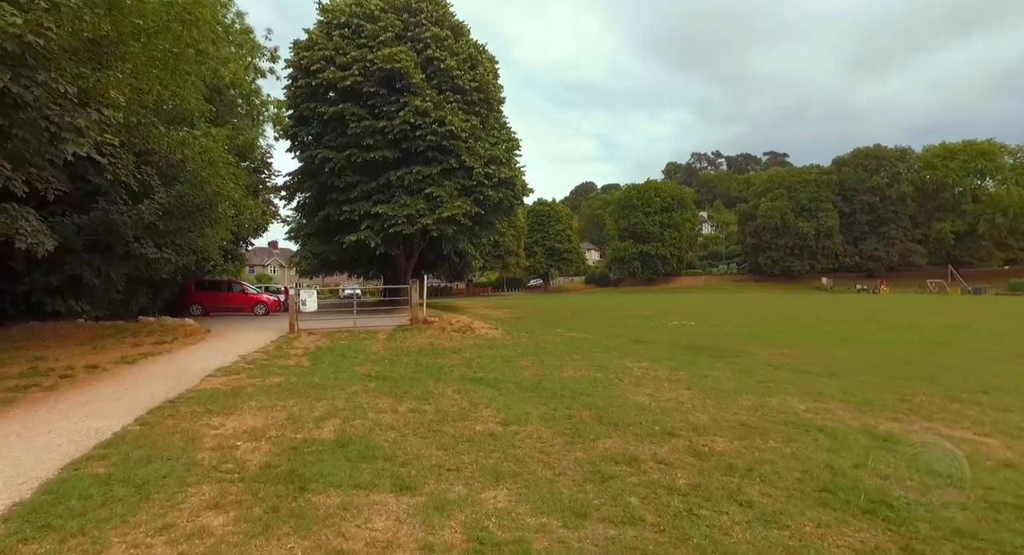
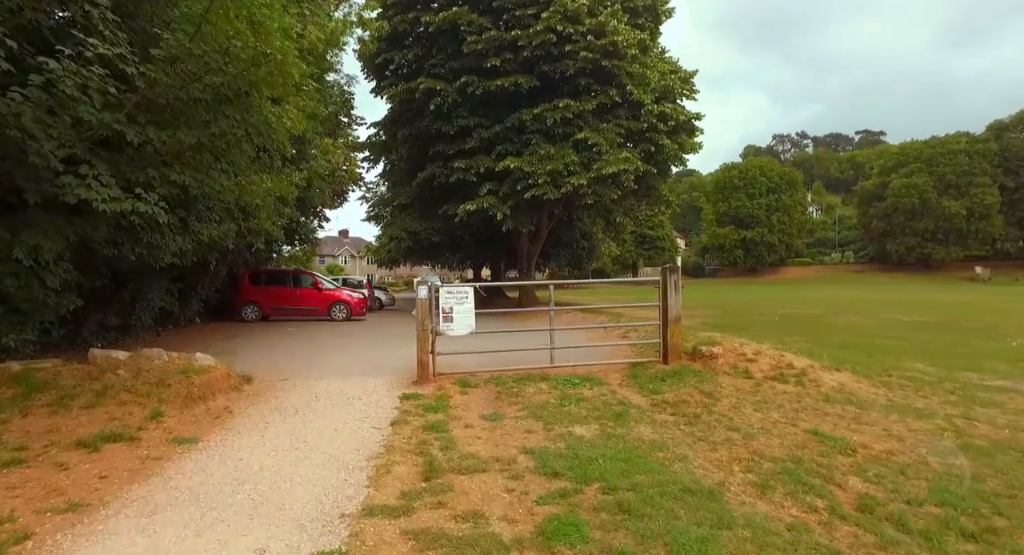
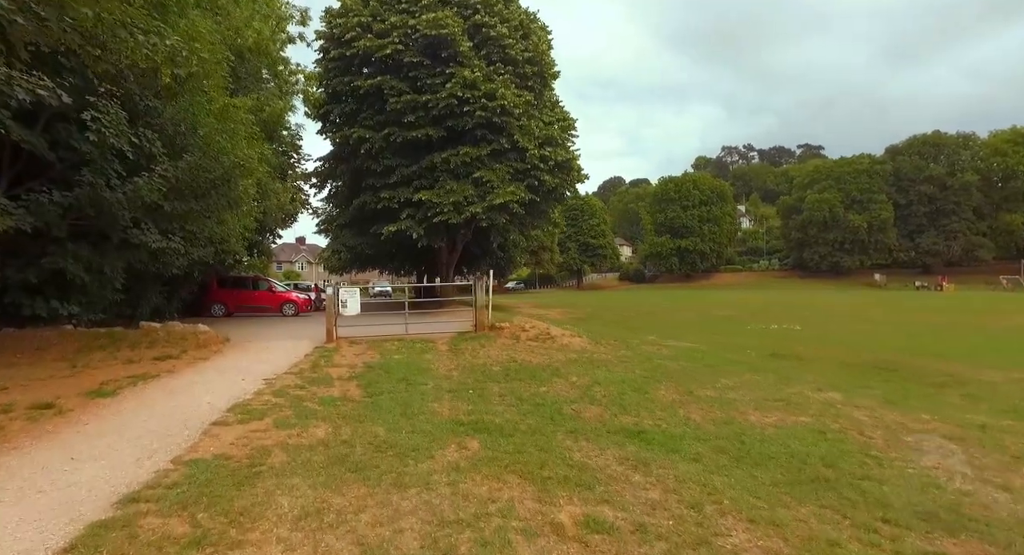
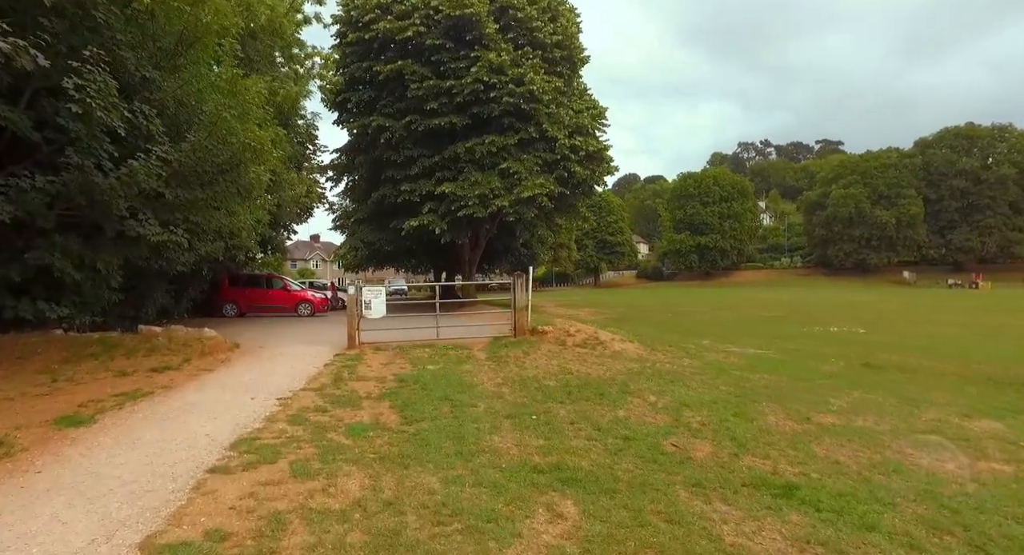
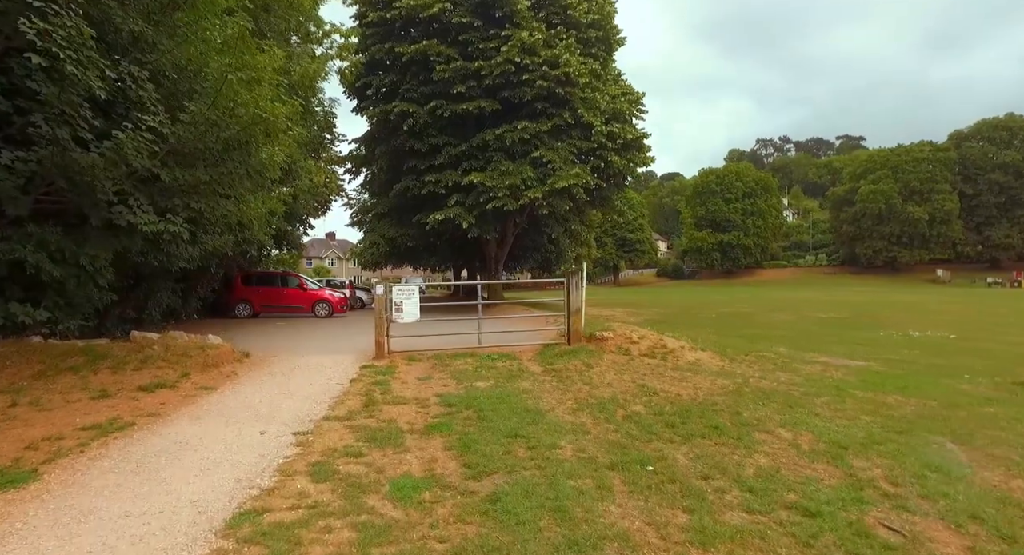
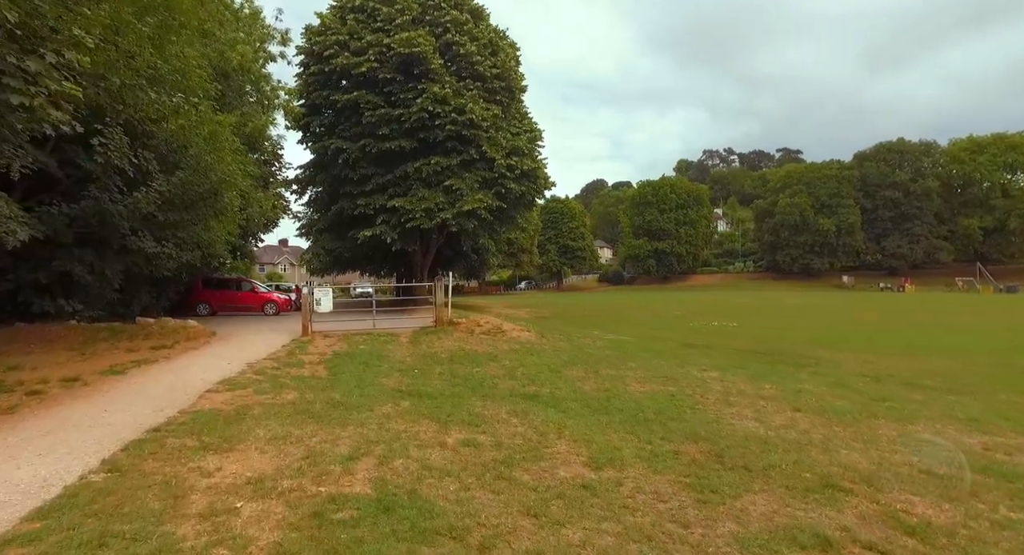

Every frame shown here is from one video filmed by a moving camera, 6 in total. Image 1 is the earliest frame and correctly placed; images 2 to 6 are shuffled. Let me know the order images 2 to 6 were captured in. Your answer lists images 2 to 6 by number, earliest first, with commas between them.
6, 3, 4, 5, 2
